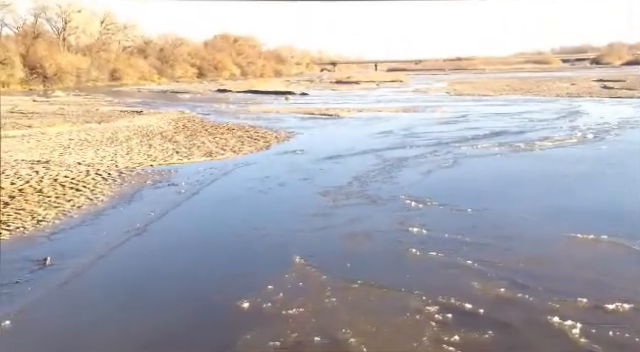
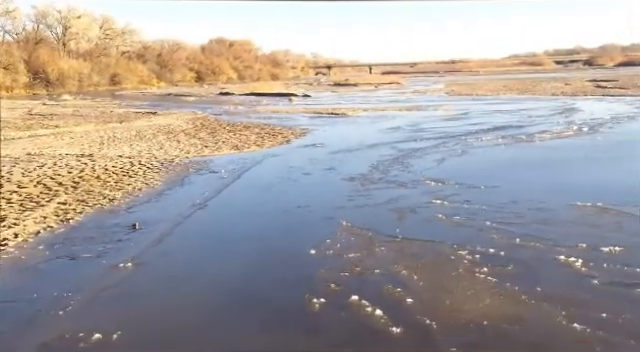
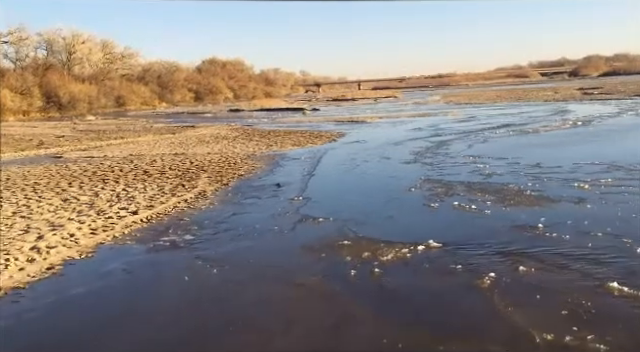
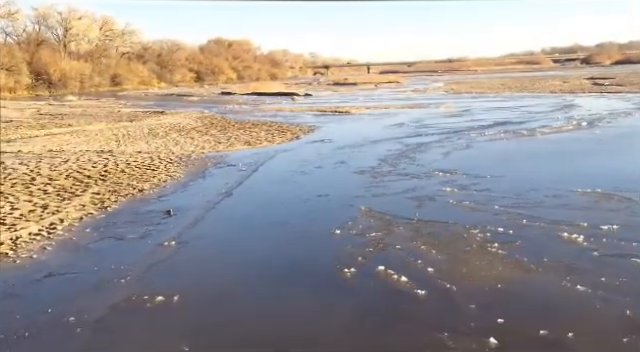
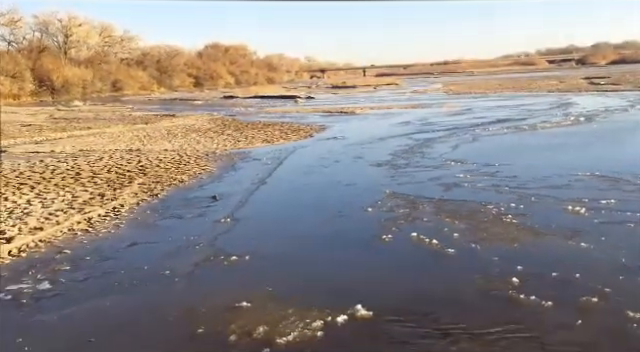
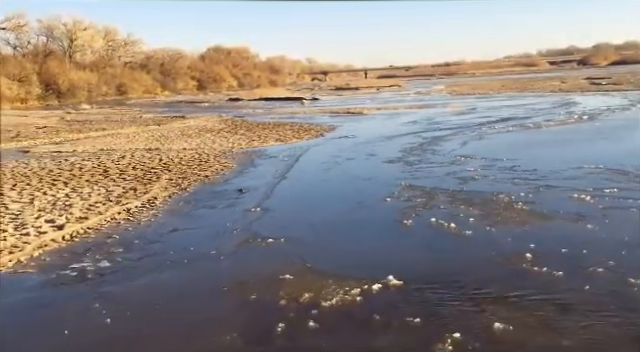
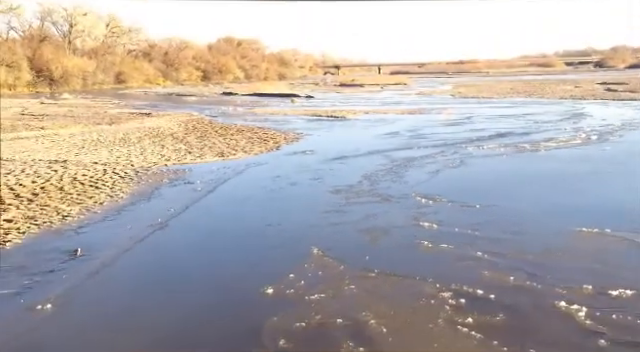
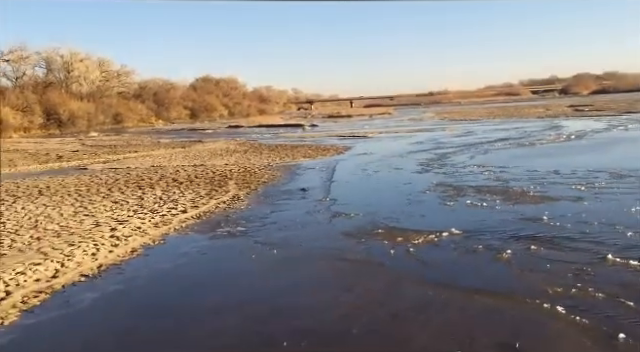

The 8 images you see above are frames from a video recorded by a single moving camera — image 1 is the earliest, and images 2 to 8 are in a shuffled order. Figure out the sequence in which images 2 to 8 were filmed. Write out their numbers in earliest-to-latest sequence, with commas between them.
7, 2, 4, 5, 6, 3, 8
